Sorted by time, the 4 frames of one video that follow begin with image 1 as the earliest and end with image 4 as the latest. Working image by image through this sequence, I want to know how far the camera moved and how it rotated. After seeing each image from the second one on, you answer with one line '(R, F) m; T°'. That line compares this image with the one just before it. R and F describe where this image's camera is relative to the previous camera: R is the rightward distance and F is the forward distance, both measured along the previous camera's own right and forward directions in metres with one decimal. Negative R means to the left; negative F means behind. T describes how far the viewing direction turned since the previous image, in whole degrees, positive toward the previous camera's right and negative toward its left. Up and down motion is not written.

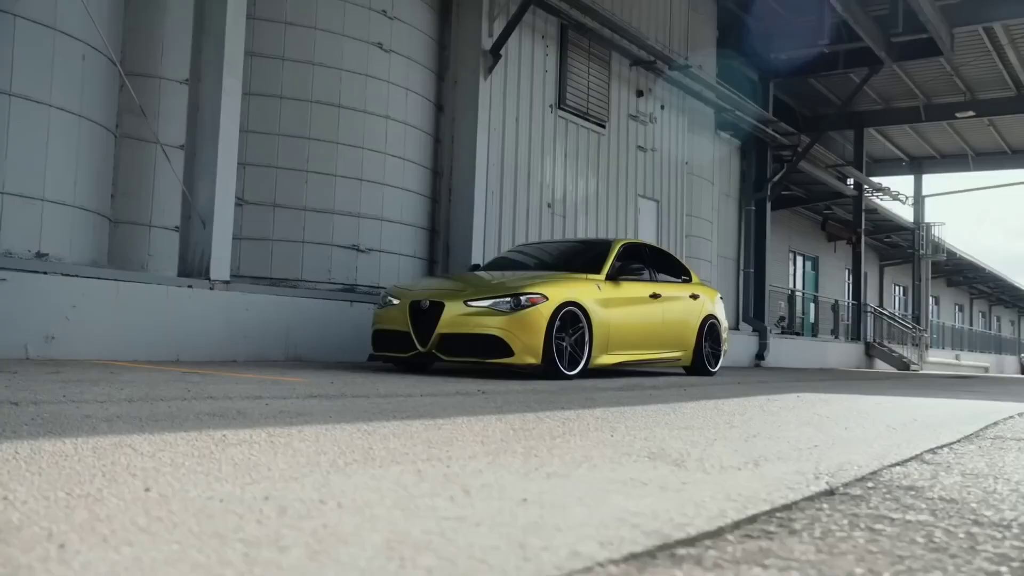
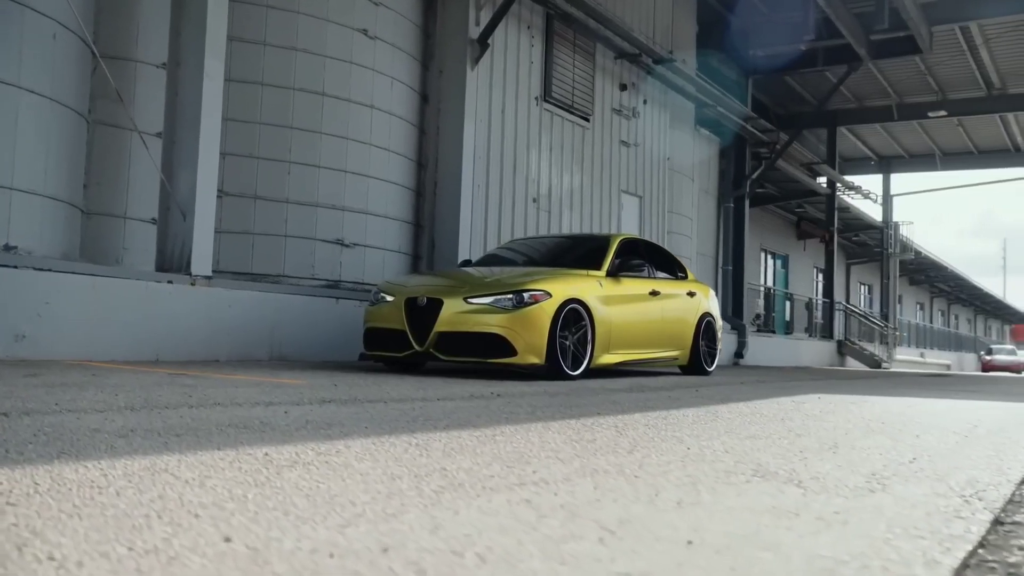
(-0.3, +0.3) m; +2°
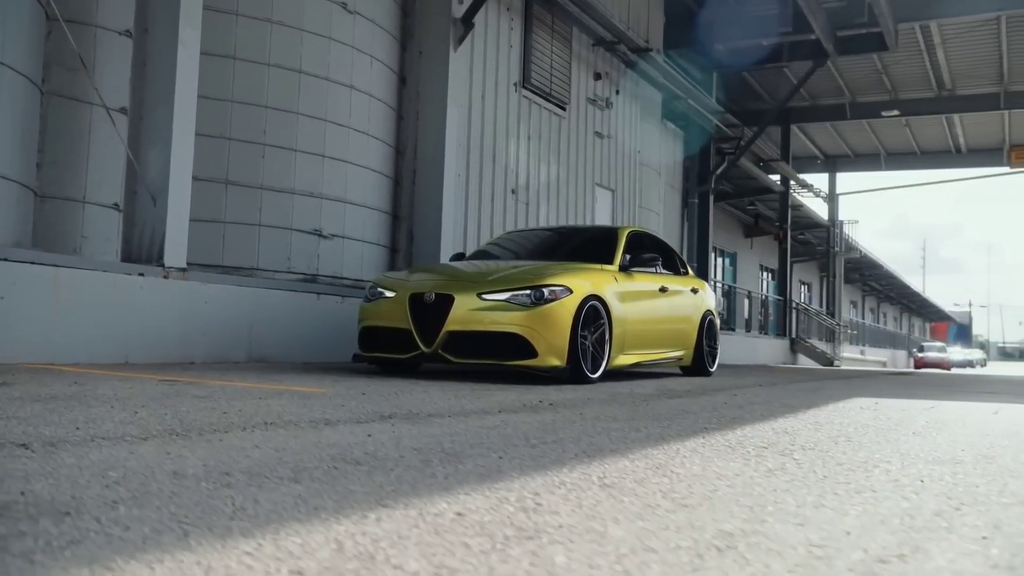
(-0.7, +0.7) m; +5°
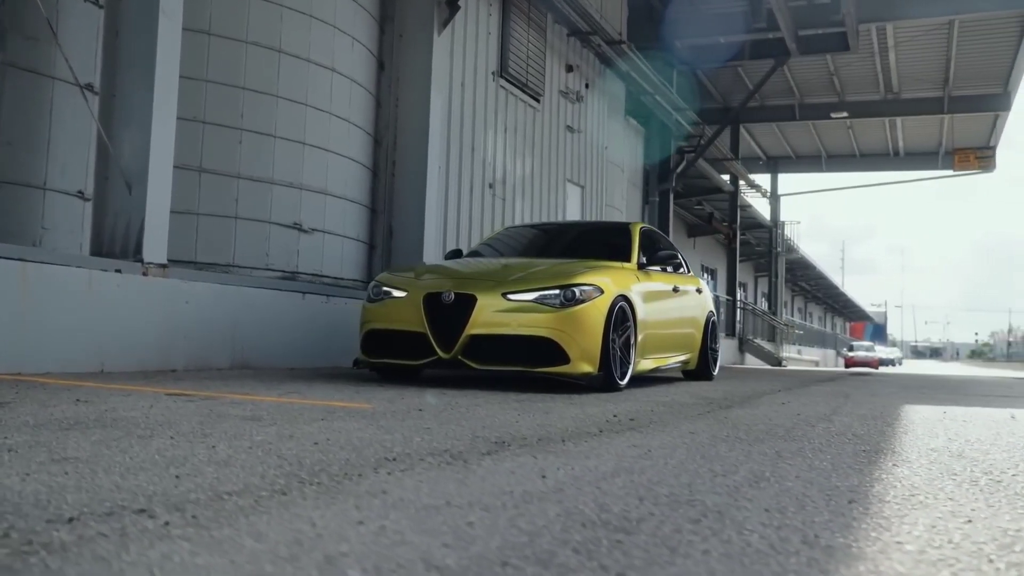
(-0.7, +0.6) m; +5°
